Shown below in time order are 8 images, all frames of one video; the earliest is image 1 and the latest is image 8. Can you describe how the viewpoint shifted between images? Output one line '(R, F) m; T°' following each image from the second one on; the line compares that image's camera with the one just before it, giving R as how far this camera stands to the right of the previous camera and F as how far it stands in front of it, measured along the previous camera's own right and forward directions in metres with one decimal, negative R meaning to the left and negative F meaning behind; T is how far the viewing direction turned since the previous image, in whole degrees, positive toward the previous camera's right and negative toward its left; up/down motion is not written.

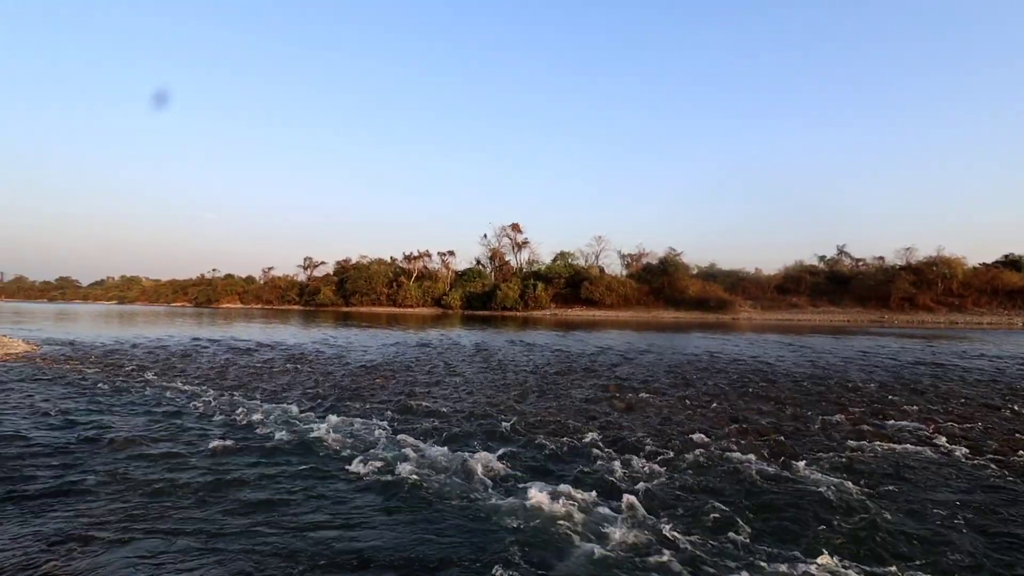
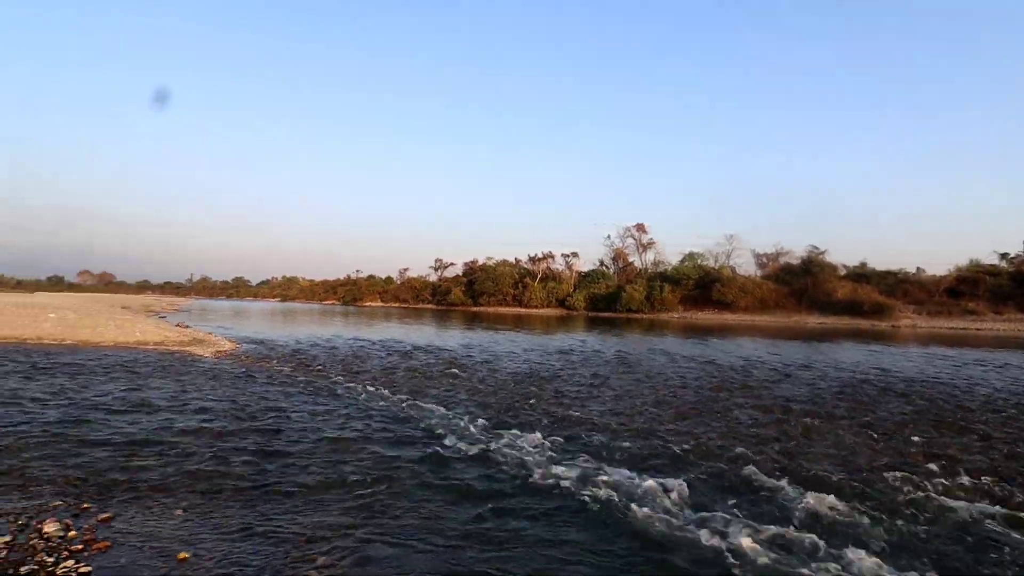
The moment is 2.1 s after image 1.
(-0.9, -0.3) m; -12°
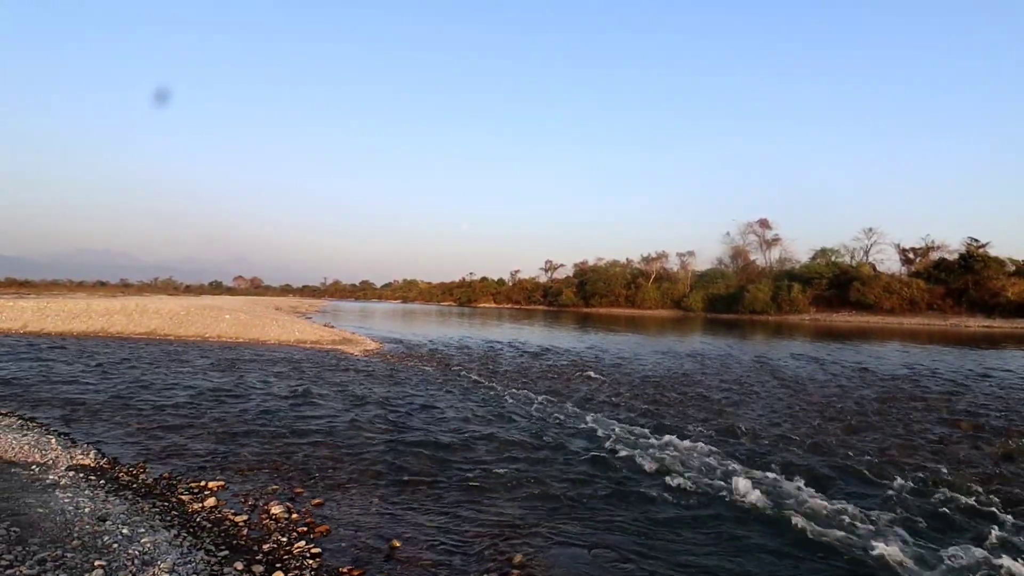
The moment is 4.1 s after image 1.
(-0.9, 0.0) m; -11°
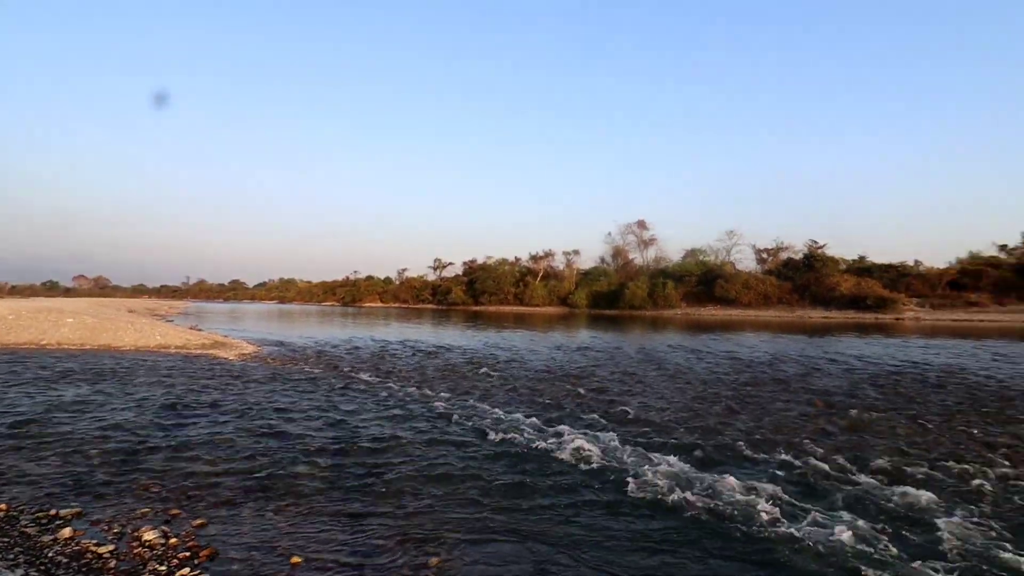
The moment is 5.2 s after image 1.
(-0.2, +0.2) m; +11°
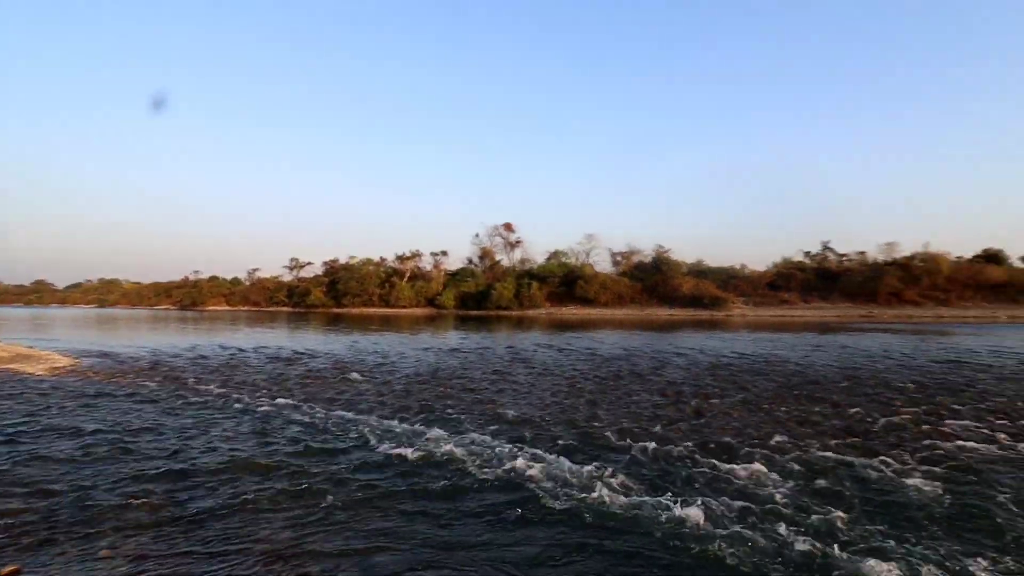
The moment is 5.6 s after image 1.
(-0.1, +0.1) m; +14°
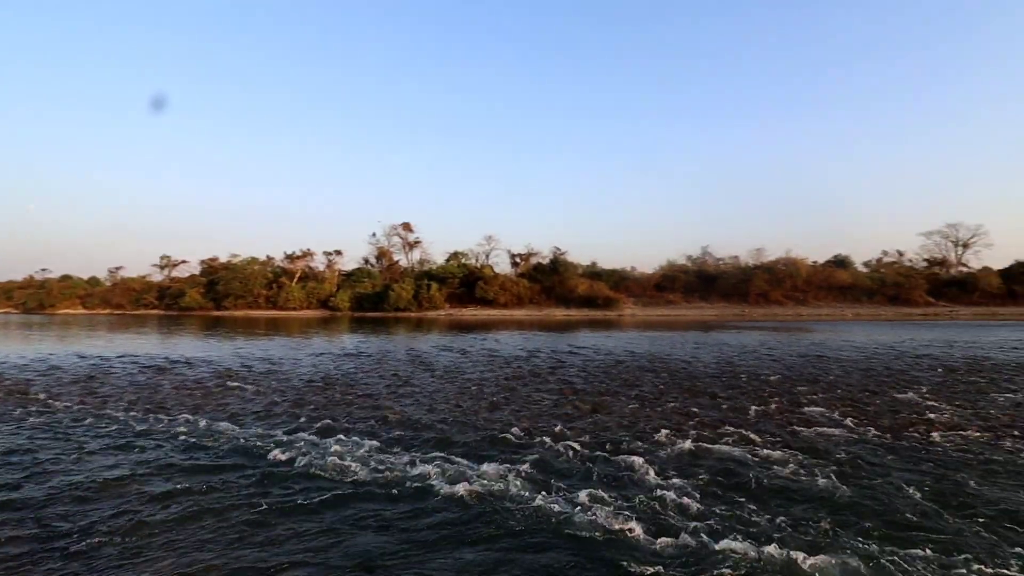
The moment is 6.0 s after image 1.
(-0.1, +0.1) m; +10°
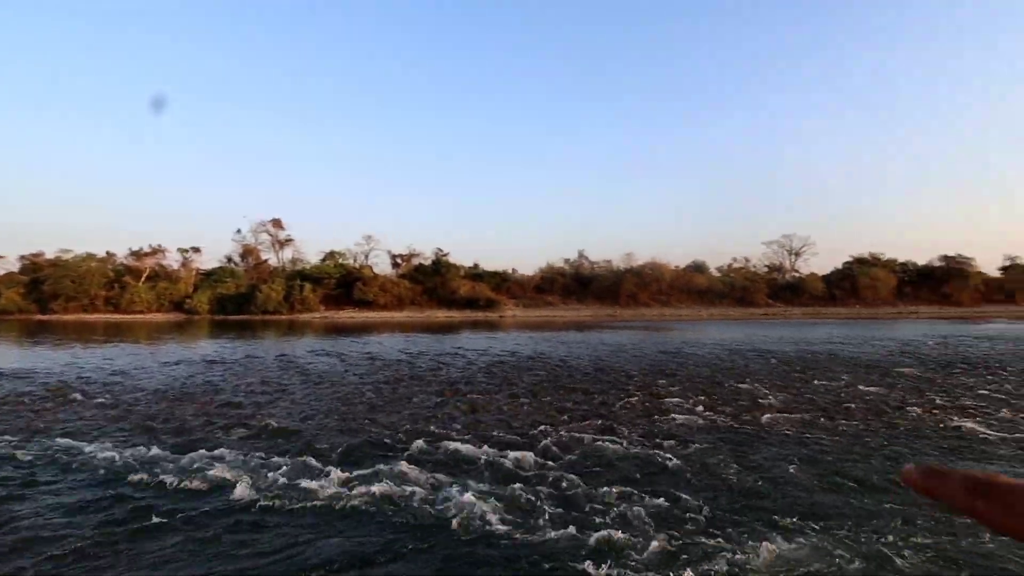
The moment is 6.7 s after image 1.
(-0.2, +0.5) m; +12°
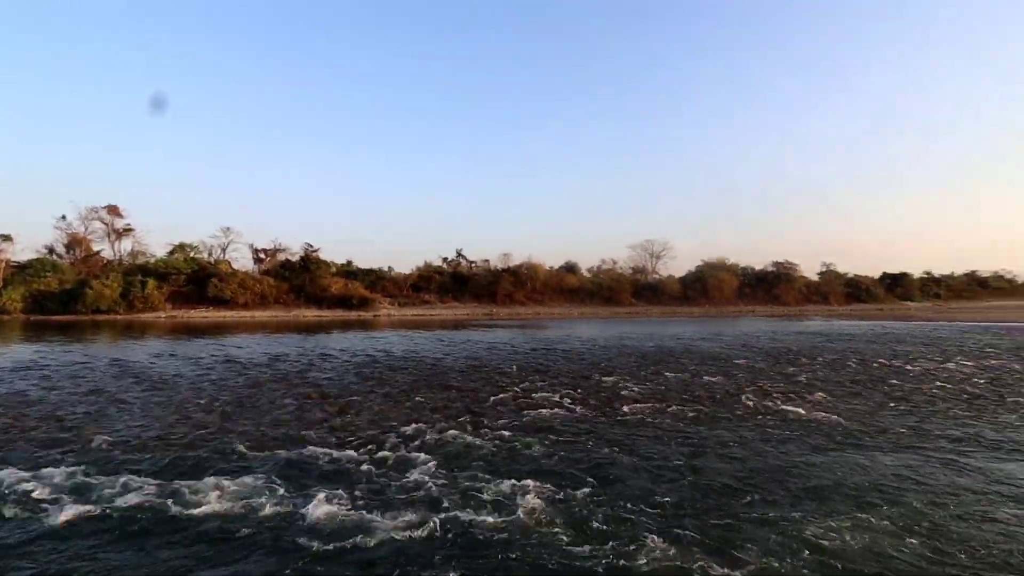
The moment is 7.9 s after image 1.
(+0.1, +0.4) m; +12°
